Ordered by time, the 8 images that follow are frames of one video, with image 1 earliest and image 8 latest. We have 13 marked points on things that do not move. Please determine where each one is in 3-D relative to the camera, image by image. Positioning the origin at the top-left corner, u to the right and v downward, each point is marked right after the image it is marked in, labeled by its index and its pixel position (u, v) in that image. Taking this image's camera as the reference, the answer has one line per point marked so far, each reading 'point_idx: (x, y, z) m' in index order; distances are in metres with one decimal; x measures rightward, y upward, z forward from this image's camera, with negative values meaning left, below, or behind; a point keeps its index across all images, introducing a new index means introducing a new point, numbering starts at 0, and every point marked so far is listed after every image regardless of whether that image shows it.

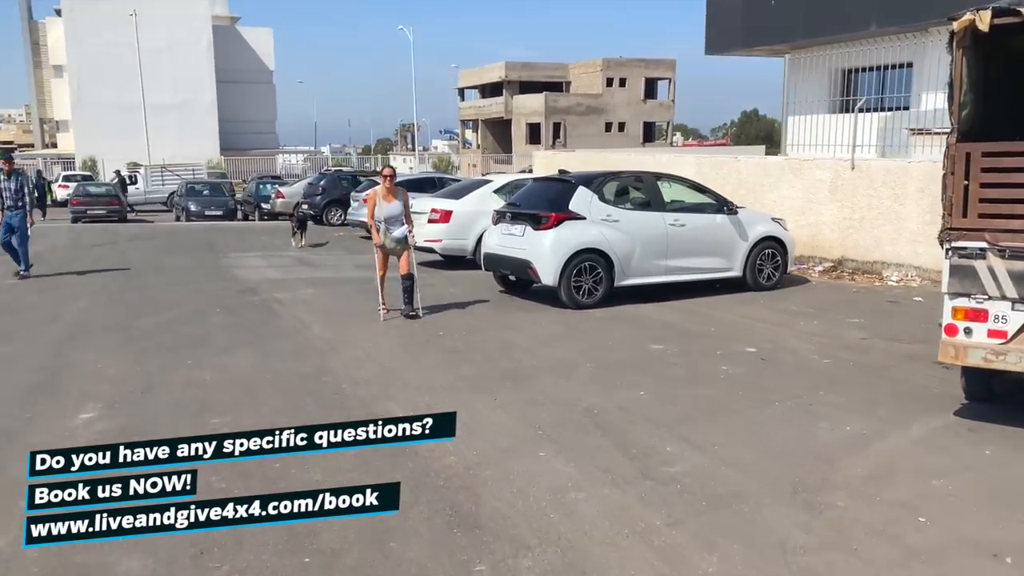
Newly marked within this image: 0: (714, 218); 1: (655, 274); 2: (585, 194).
0: (+2.7, +0.9, +11.1) m
1: (+1.8, +0.2, +10.7) m
2: (+0.9, +1.1, +10.3) m
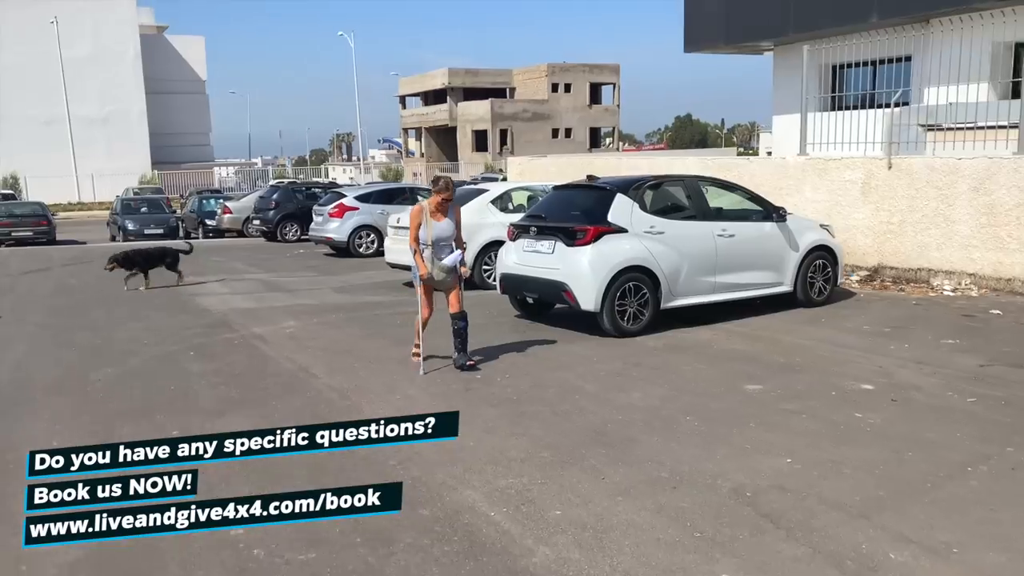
0: (+2.9, +0.7, +9.7) m
1: (+2.1, -0.1, +9.3) m
2: (+1.2, +0.9, +8.9) m
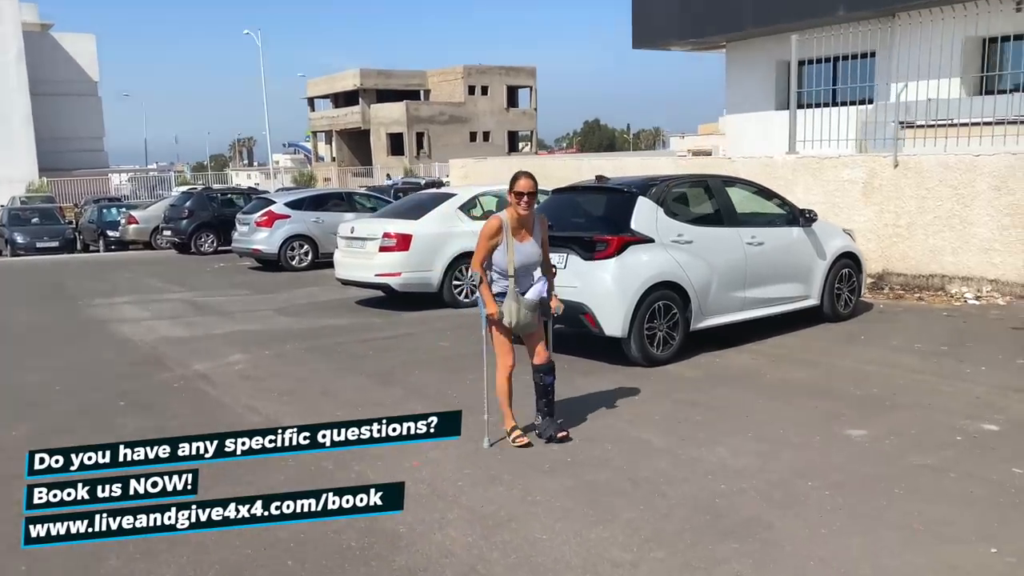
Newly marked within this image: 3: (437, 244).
0: (+2.8, +0.6, +8.6) m
1: (+2.1, -0.2, +8.0) m
2: (+1.2, +0.7, +7.5) m
3: (-1.0, +0.6, +11.0) m
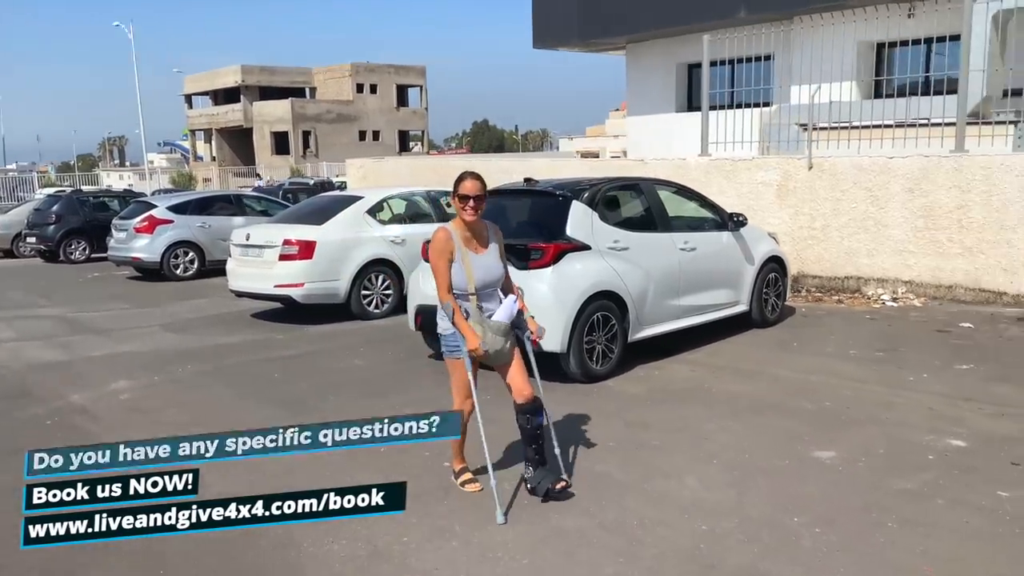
0: (+2.1, +0.5, +8.3) m
1: (+1.4, -0.3, +7.6) m
2: (+0.6, +0.6, +7.0) m
3: (-2.0, +0.4, +10.1) m
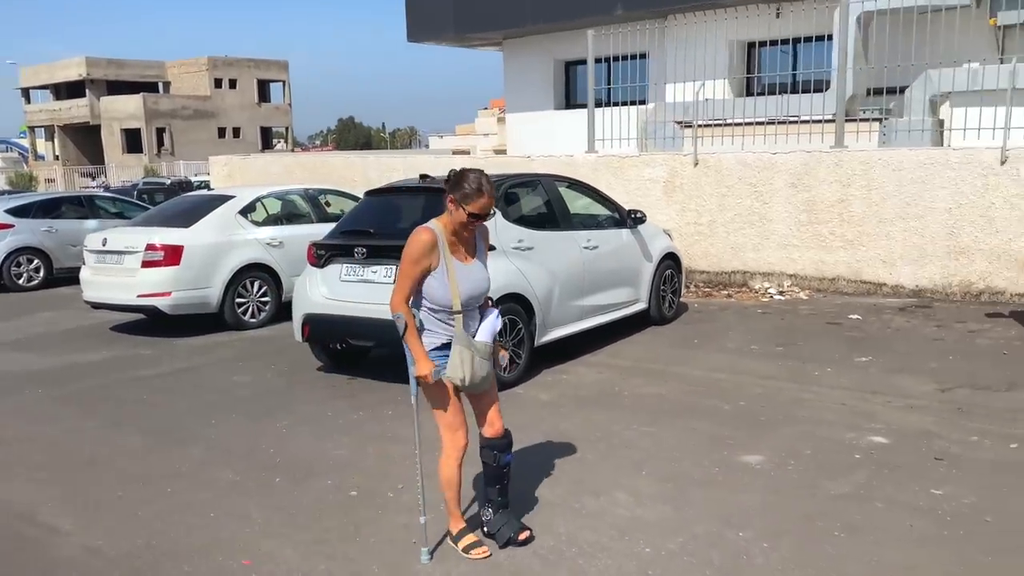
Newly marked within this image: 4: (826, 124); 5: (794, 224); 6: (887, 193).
0: (+1.0, +0.5, +8.1) m
1: (+0.5, -0.3, +7.4) m
2: (-0.2, +0.6, +6.6) m
3: (-3.3, +0.4, +9.3) m
4: (+4.1, +2.1, +11.1) m
5: (+3.4, +0.8, +10.3) m
6: (+4.3, +1.1, +9.6) m
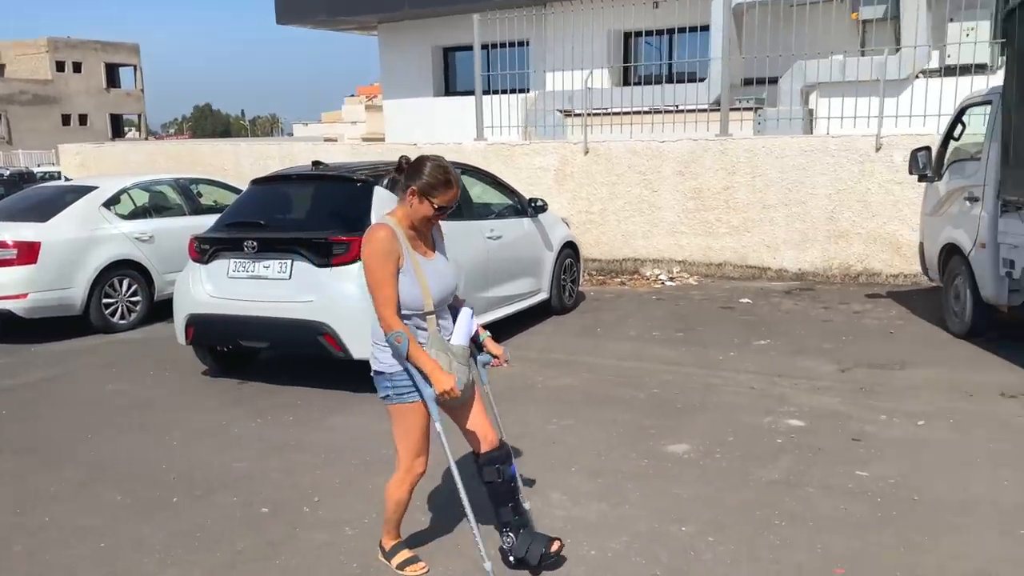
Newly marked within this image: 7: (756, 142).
0: (+0.1, +0.6, +7.9) m
1: (-0.3, -0.2, +7.1) m
2: (-1.0, +0.7, +6.3) m
3: (-4.3, +0.4, +8.5) m
4: (+2.6, +2.3, +11.3) m
5: (+2.1, +1.0, +10.5) m
6: (+3.0, +1.3, +9.9) m
7: (+2.9, +1.7, +9.9) m
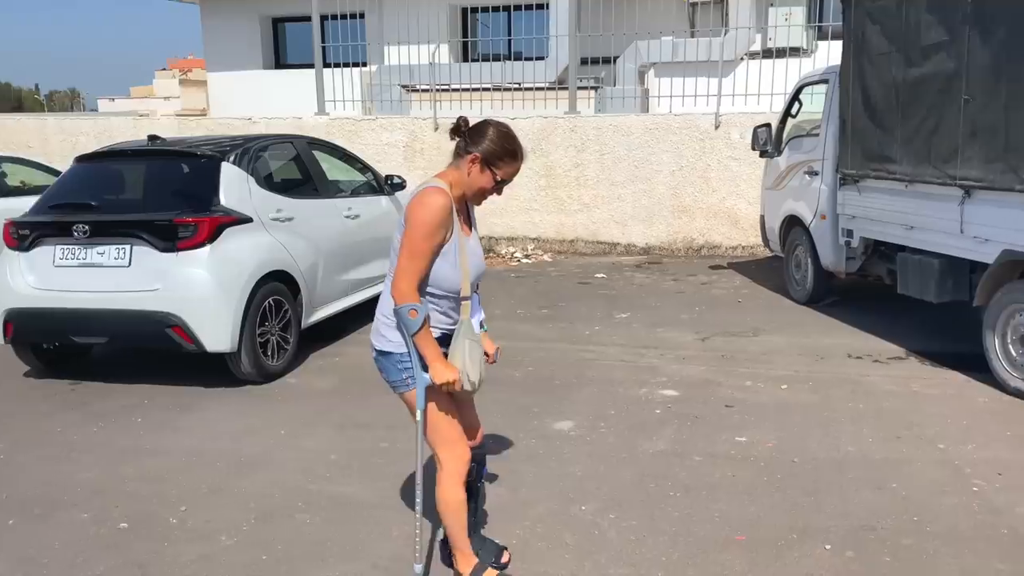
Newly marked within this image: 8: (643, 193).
0: (-1.2, +0.8, +7.6) m
1: (-1.4, -0.1, +6.8) m
2: (-1.9, +0.8, +5.8) m
3: (-5.7, +0.4, +7.3) m
4: (+0.6, +2.7, +11.4) m
5: (+0.3, +1.2, +10.5) m
6: (+1.3, +1.6, +10.1) m
7: (+1.1, +2.0, +10.1) m
8: (+1.6, +1.1, +10.2) m
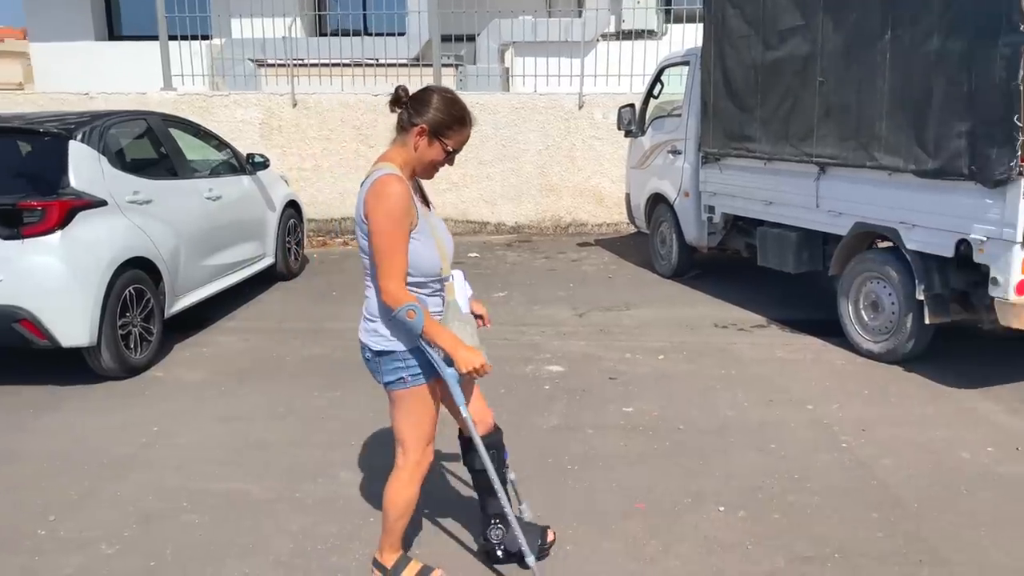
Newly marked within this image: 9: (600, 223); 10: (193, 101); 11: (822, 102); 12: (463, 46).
0: (-2.3, +0.9, +7.2) m
1: (-2.3, 0.0, +6.4) m
2: (-2.7, +0.8, +5.3) m
3: (-6.6, +0.4, +6.2) m
4: (-1.3, +2.9, +11.2) m
5: (-1.4, +1.5, +10.3) m
6: (-0.3, +1.8, +10.1) m
7: (-0.5, +2.3, +10.1) m
8: (0.0, +1.4, +10.2) m
9: (+1.1, +0.8, +10.3) m
10: (-3.9, +2.3, +10.4) m
11: (+2.0, +1.2, +5.6) m
12: (-0.8, +3.8, +13.4) m
